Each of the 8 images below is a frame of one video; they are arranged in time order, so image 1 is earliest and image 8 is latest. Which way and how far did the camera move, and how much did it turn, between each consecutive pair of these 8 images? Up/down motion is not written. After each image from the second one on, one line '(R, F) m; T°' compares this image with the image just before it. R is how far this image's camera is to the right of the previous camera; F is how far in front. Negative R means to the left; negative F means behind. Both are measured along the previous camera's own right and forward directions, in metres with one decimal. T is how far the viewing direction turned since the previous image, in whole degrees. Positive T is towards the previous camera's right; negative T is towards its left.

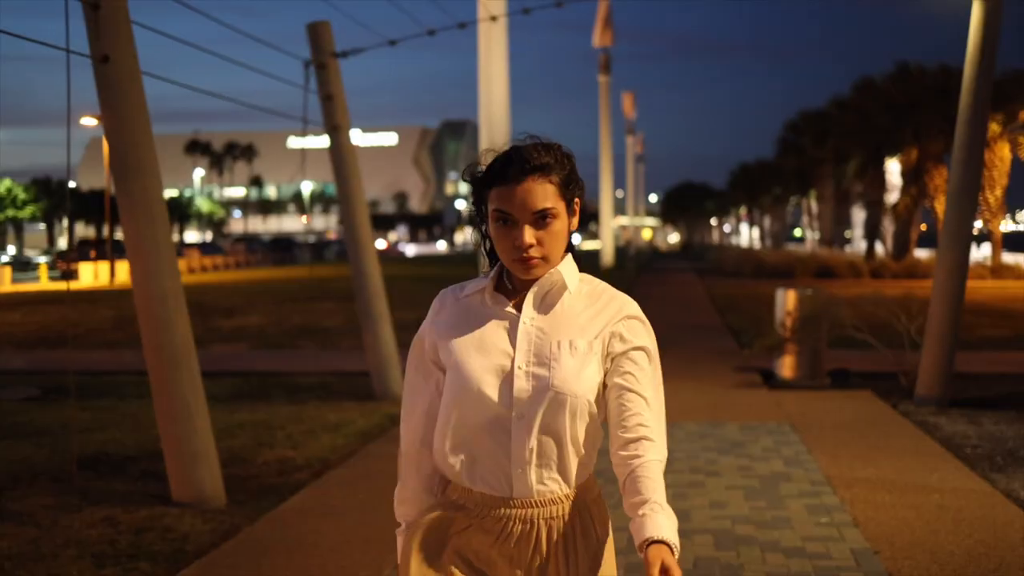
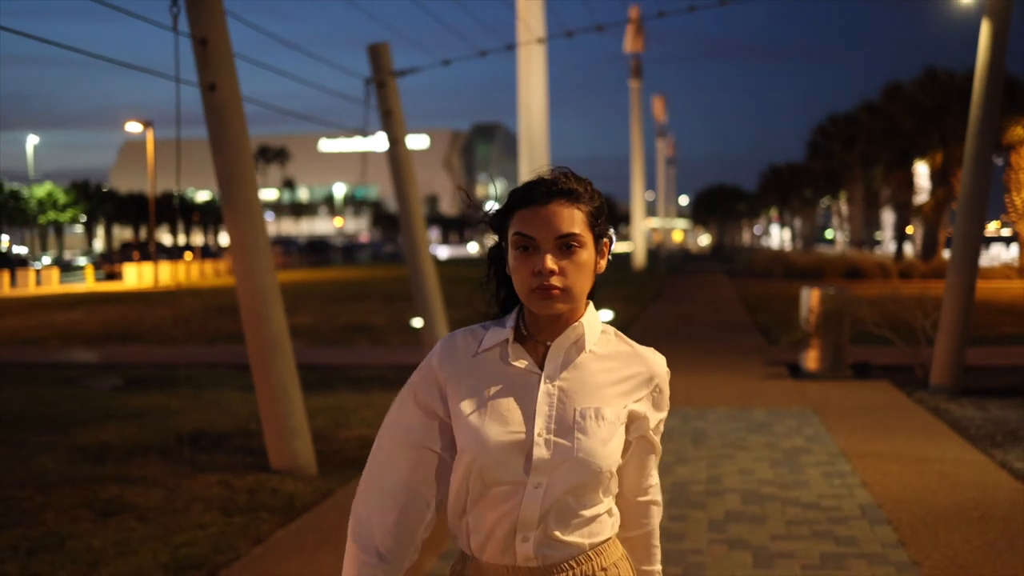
(-0.2, -1.2) m; -1°
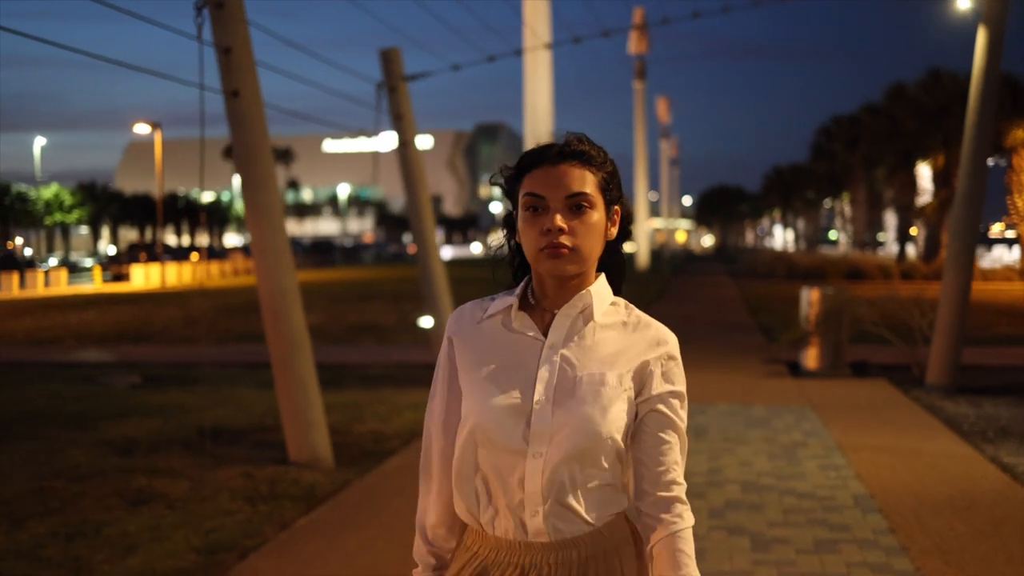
(-0.1, -0.4) m; 0°
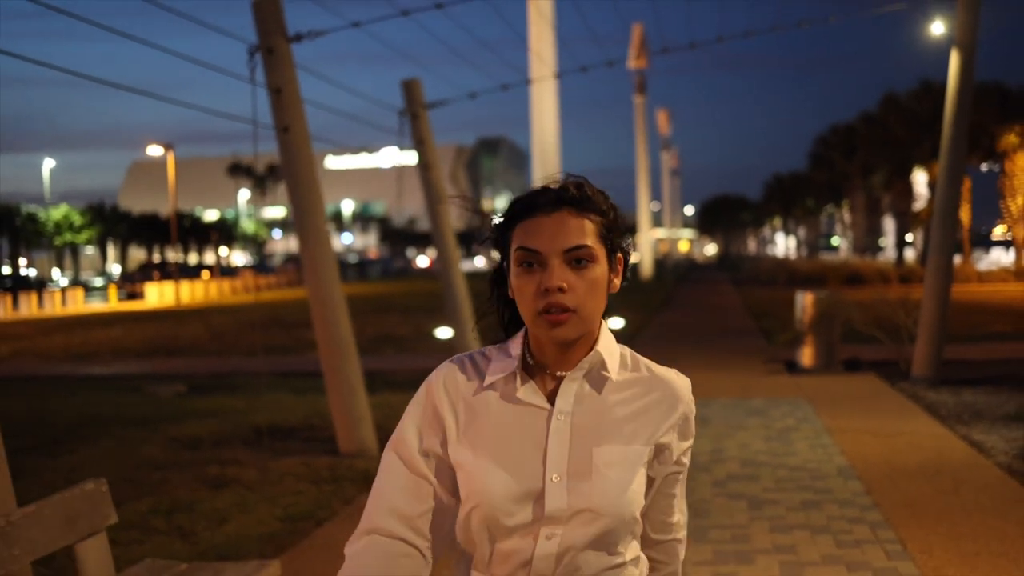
(-0.2, -1.3) m; 0°
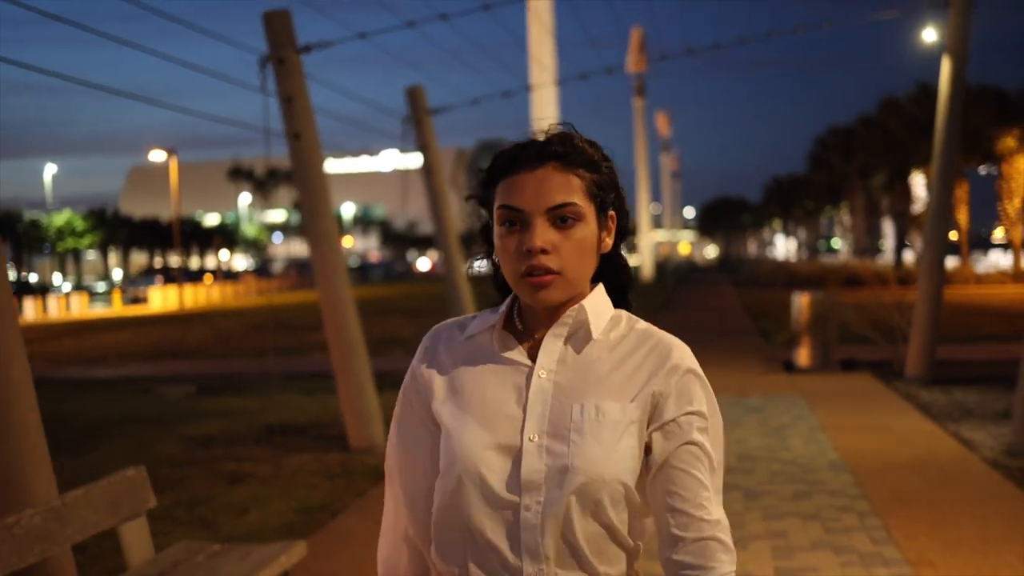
(0.0, -0.4) m; 0°
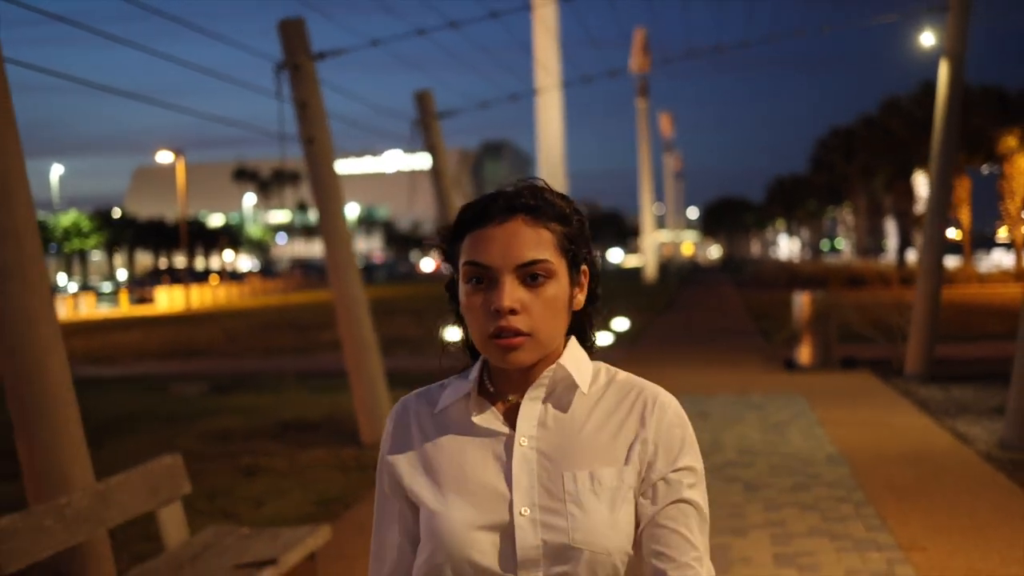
(0.0, -0.3) m; 0°
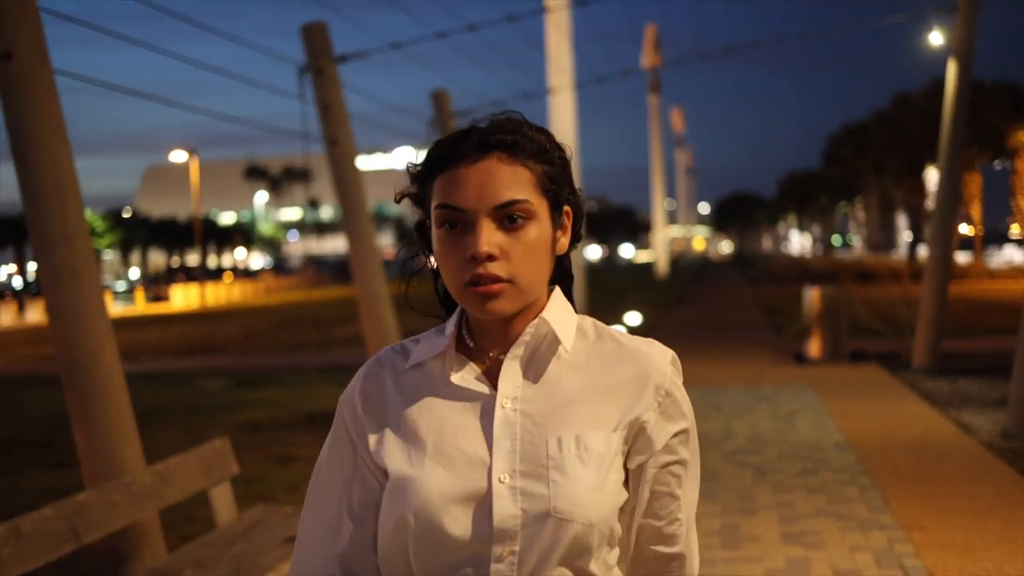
(-0.1, -0.4) m; -1°
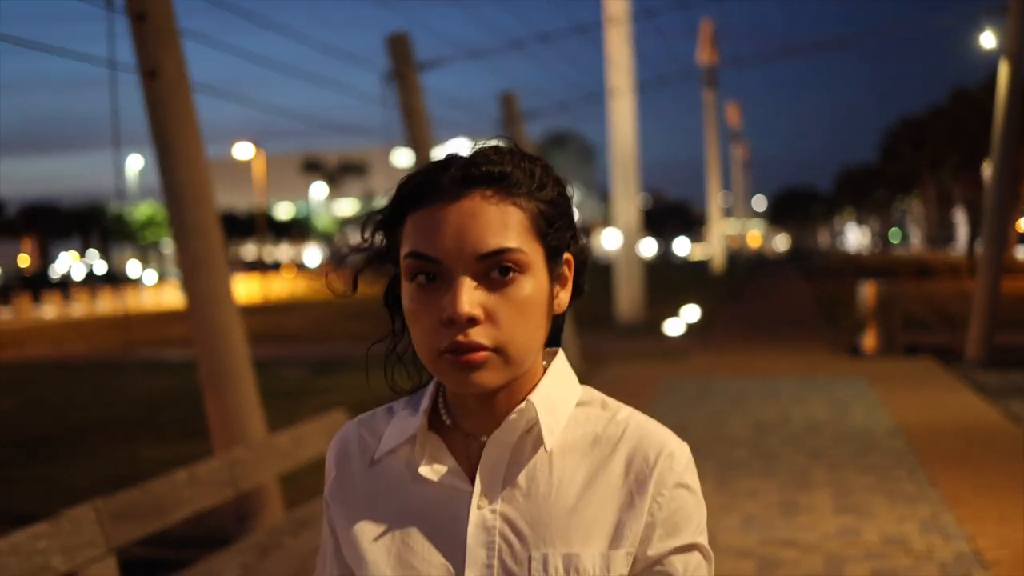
(-0.2, -0.8) m; -3°
